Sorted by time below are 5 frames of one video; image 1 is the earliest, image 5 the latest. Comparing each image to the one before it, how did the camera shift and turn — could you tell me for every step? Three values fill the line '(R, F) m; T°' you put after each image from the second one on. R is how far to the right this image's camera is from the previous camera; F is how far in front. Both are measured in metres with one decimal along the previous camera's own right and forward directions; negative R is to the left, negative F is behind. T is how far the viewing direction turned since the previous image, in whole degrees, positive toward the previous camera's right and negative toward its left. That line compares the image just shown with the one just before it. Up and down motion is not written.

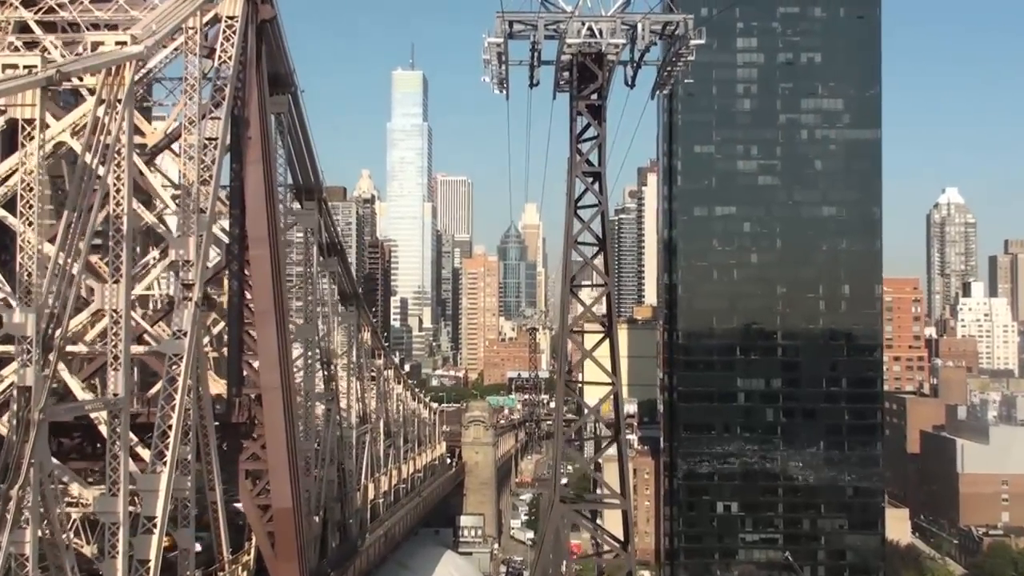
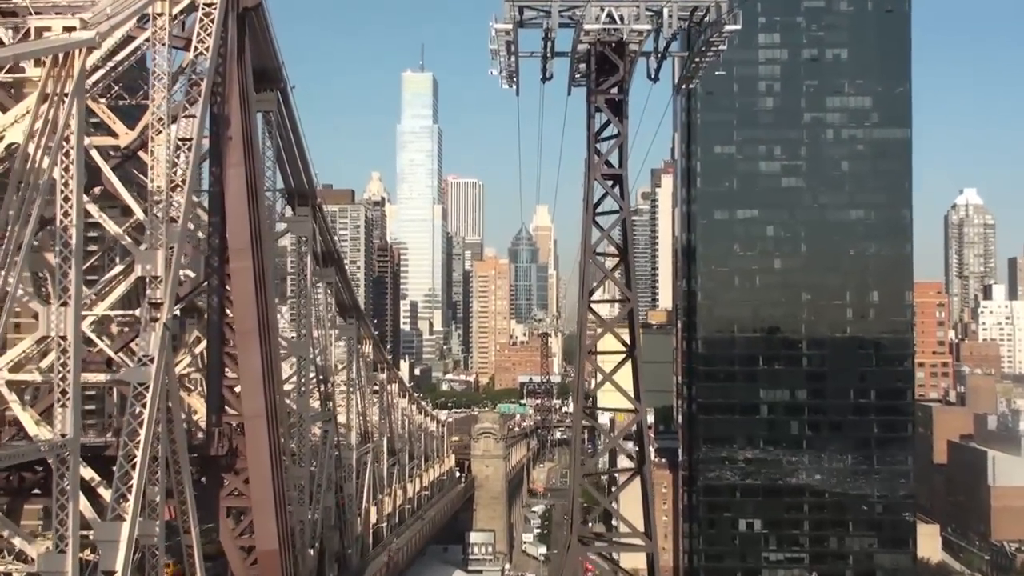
(0.0, +1.7) m; -1°
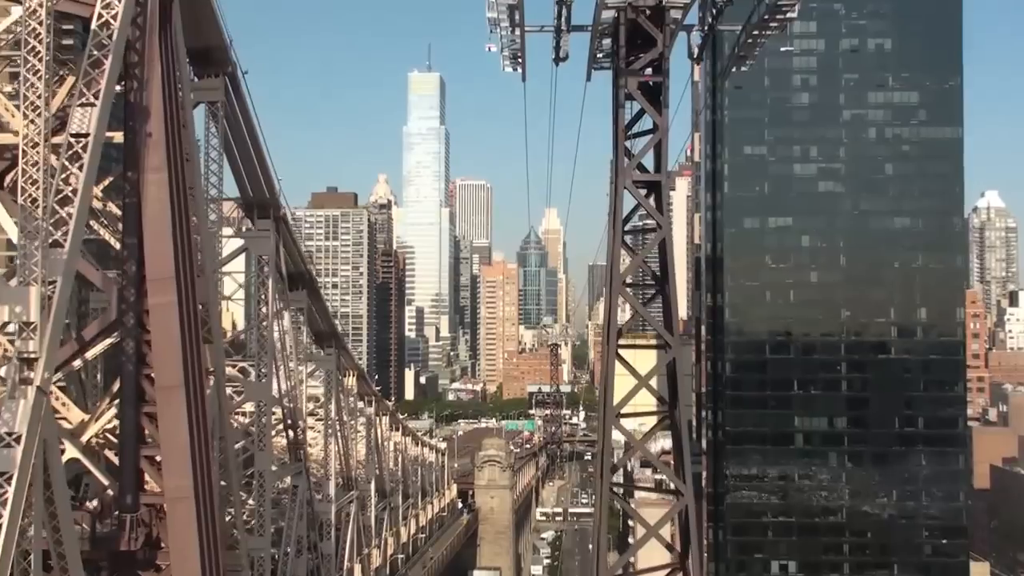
(+0.1, +3.4) m; 0°
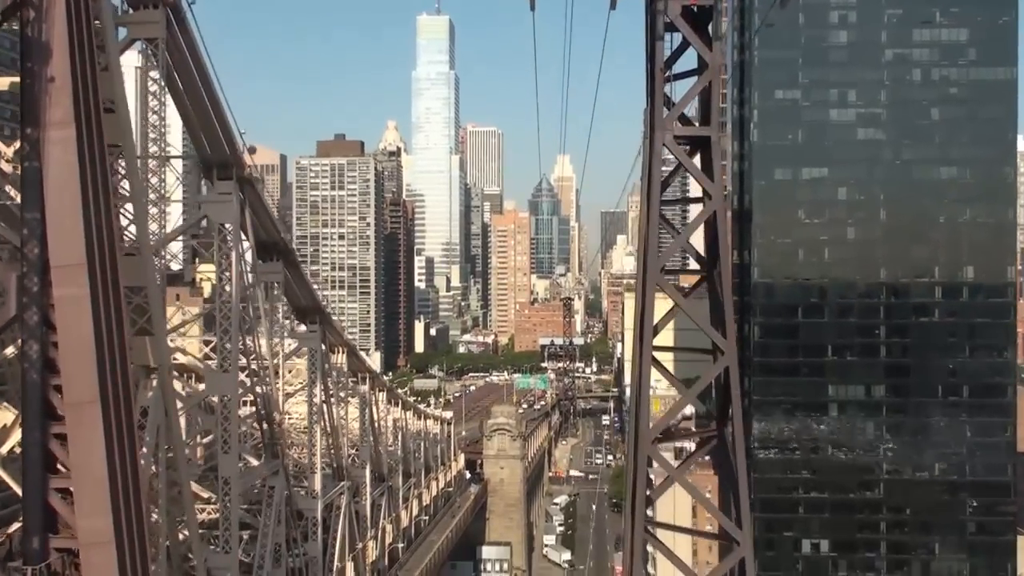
(+0.1, +2.5) m; -1°
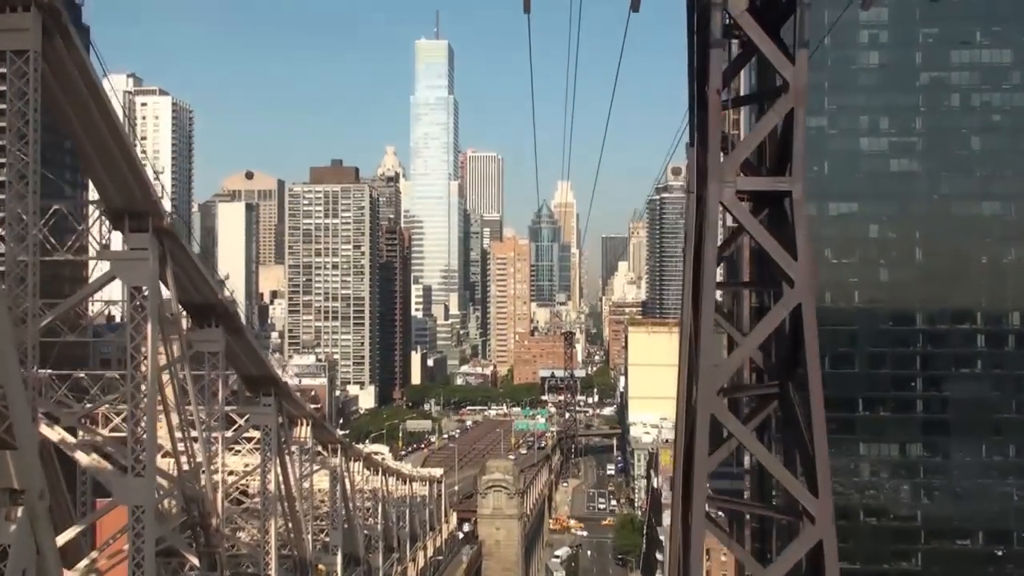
(+0.1, +2.8) m; 0°
